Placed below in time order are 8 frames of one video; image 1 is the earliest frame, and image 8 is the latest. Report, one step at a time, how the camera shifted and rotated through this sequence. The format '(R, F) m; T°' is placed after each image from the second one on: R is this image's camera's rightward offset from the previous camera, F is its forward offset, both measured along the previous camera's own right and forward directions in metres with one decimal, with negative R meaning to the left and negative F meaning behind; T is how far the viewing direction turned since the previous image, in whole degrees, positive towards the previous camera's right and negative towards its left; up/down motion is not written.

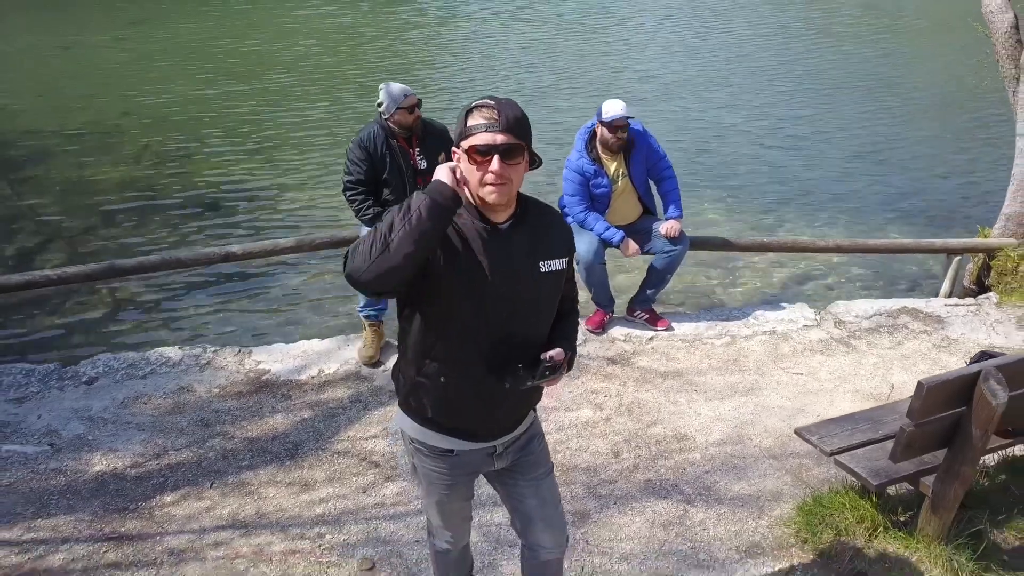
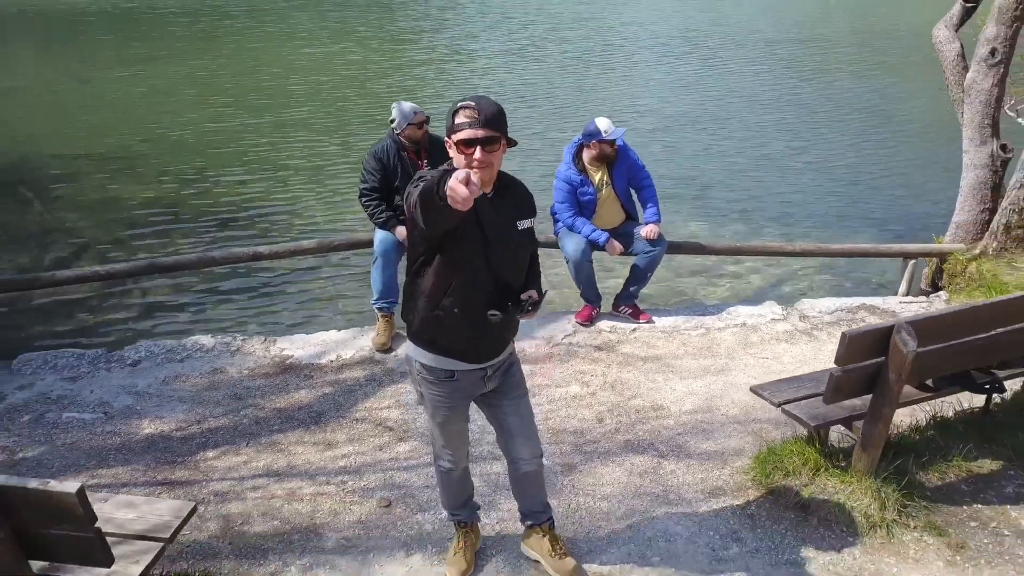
(0.0, -0.6) m; 0°
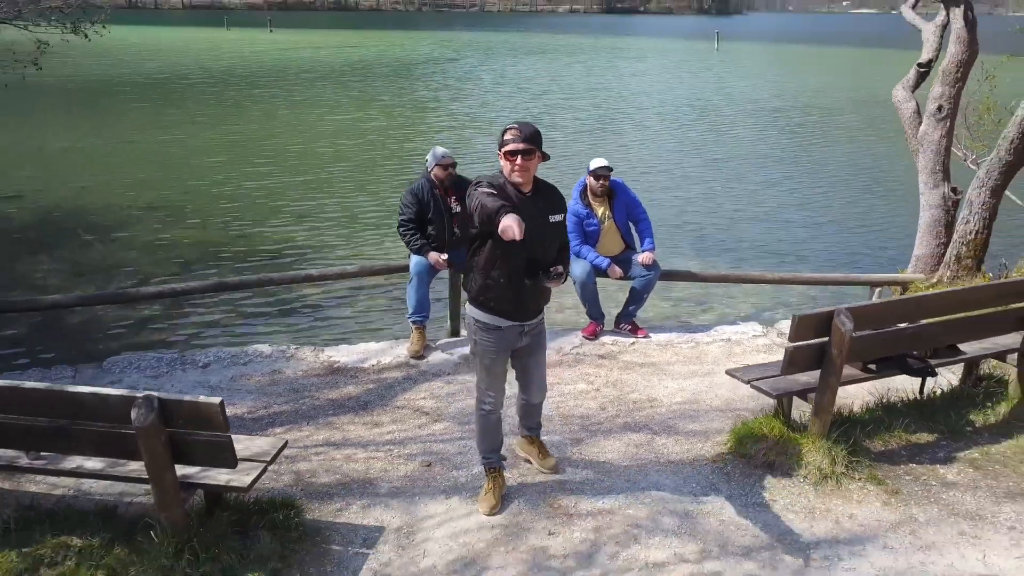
(-0.1, -0.9) m; 0°
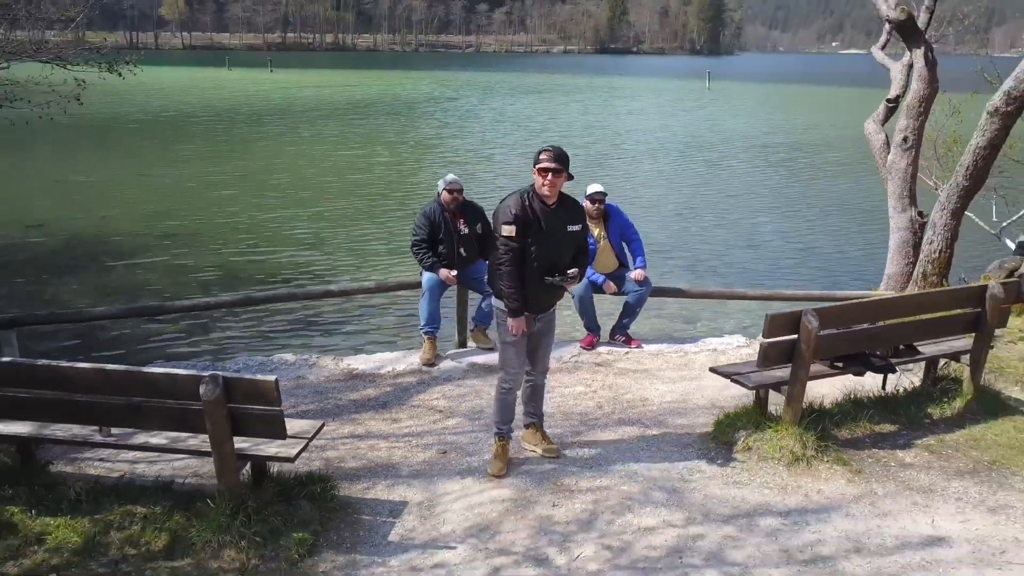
(-0.1, -0.6) m; 0°
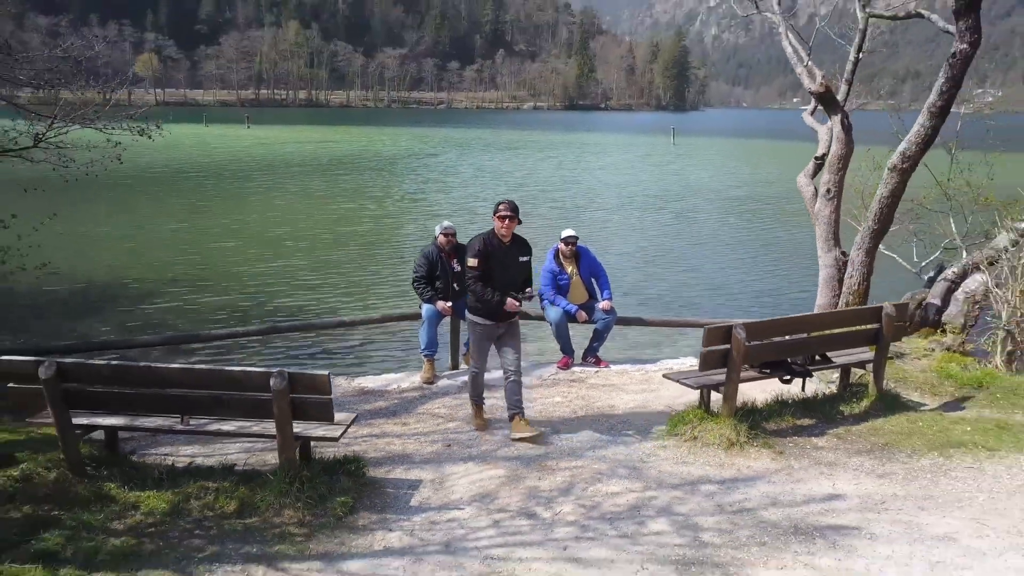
(-0.1, -1.2) m; +2°
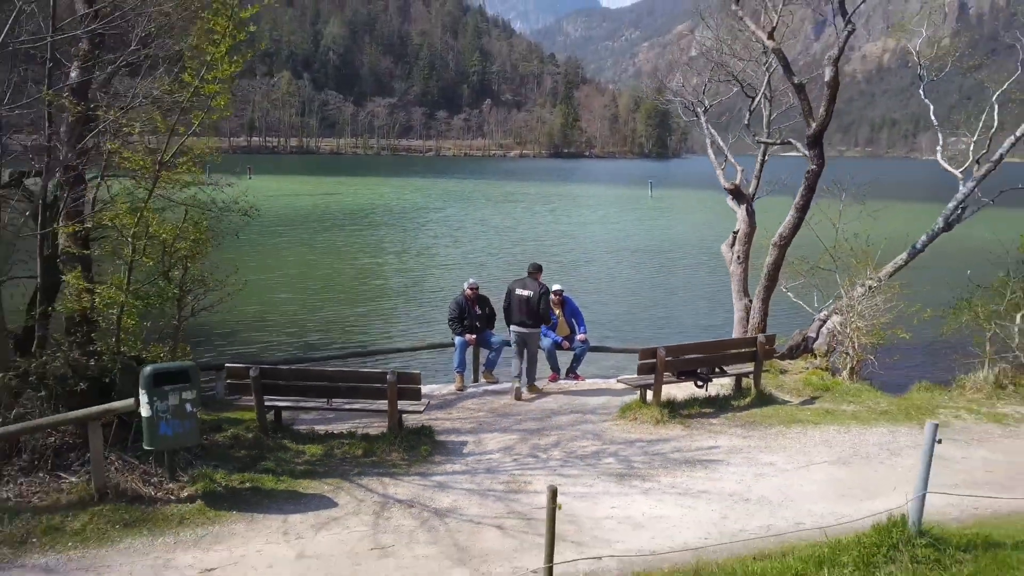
(-0.3, -3.7) m; +1°
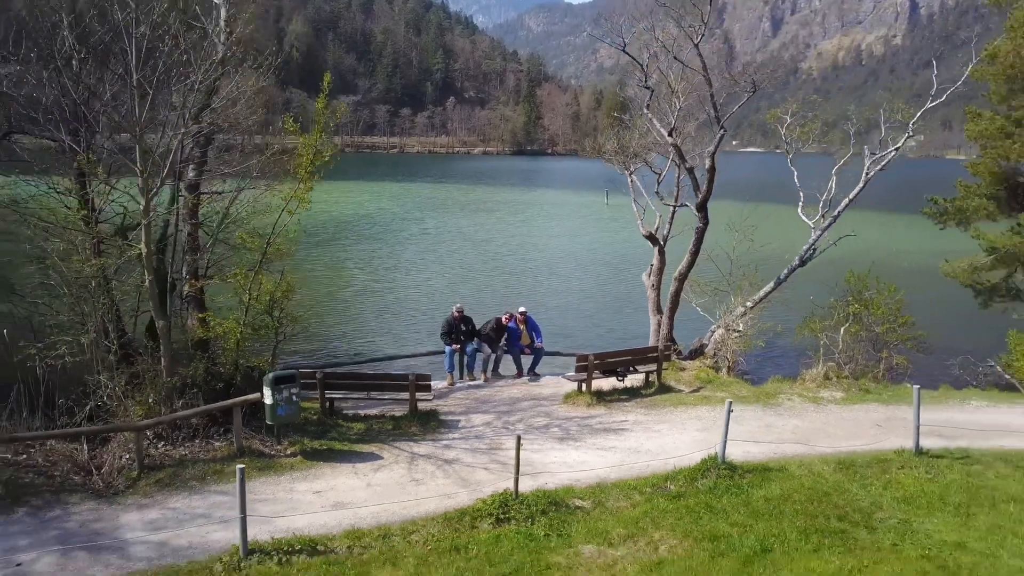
(-0.2, -4.5) m; +3°
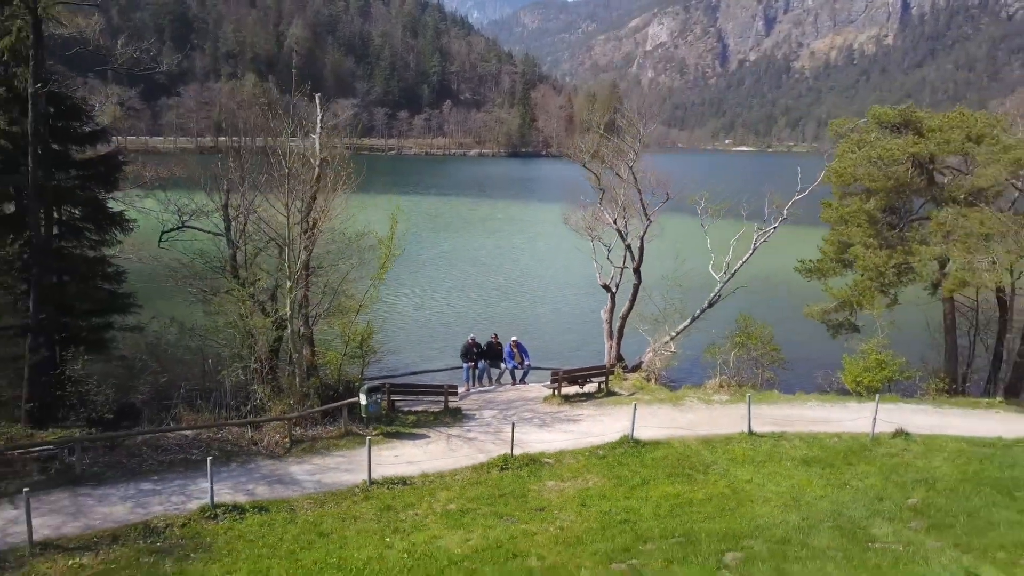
(-0.1, -7.5) m; 0°
